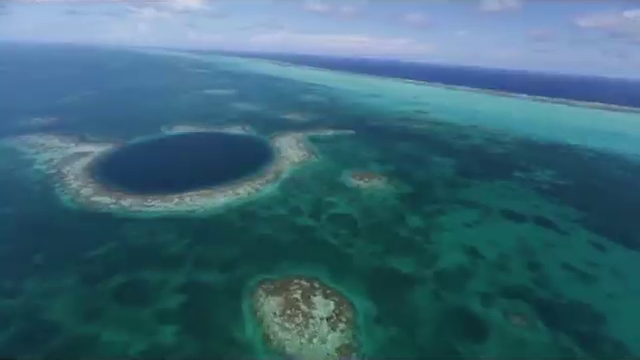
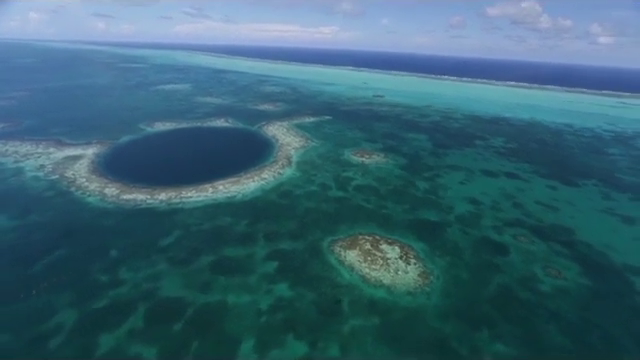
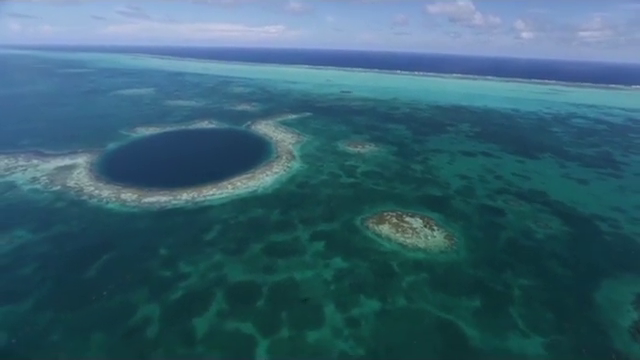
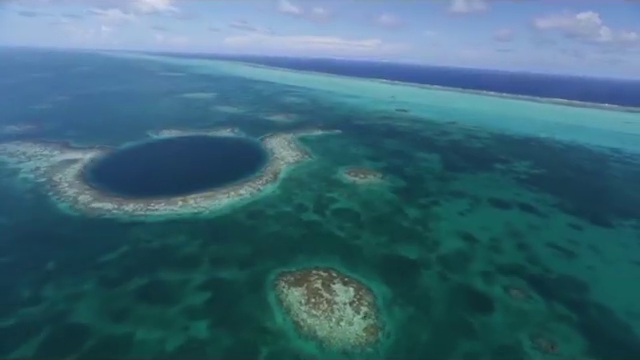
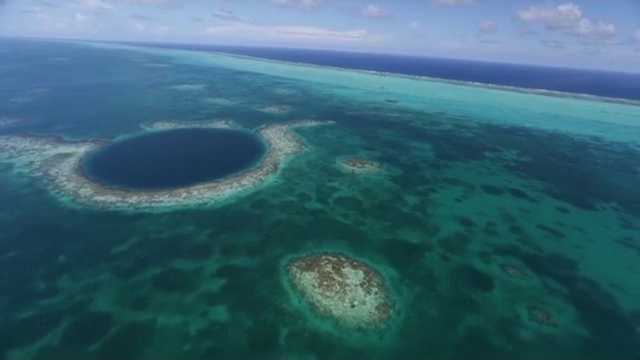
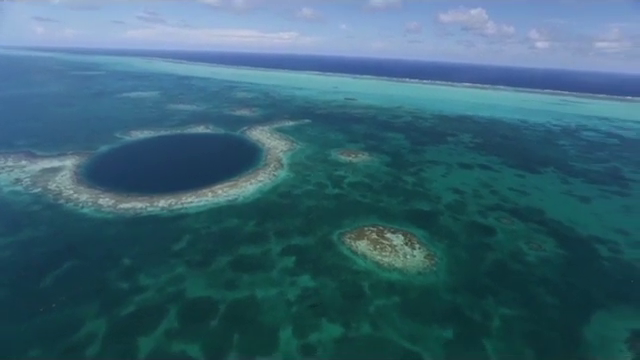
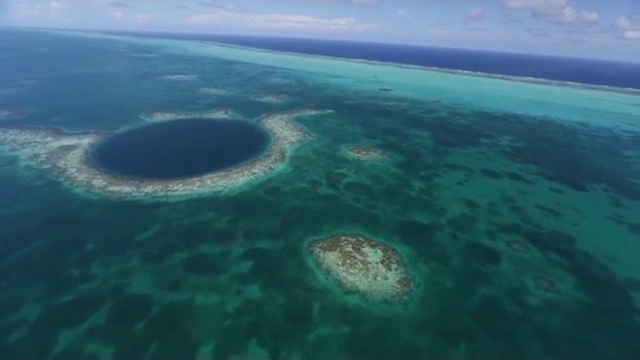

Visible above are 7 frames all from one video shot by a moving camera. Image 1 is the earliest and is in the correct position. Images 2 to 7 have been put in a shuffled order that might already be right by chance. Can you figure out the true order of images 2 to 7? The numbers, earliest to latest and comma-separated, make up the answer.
4, 5, 7, 2, 6, 3
